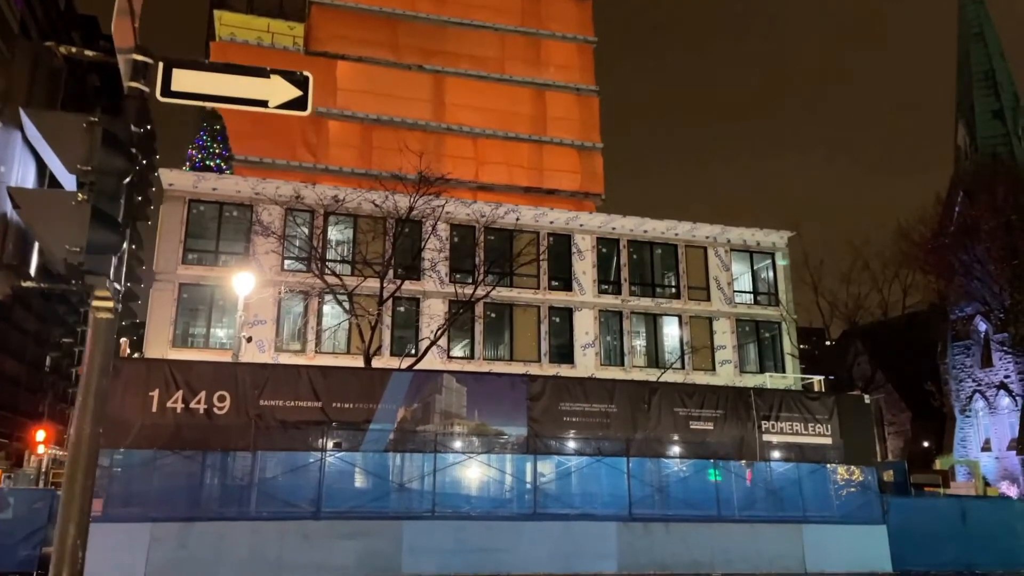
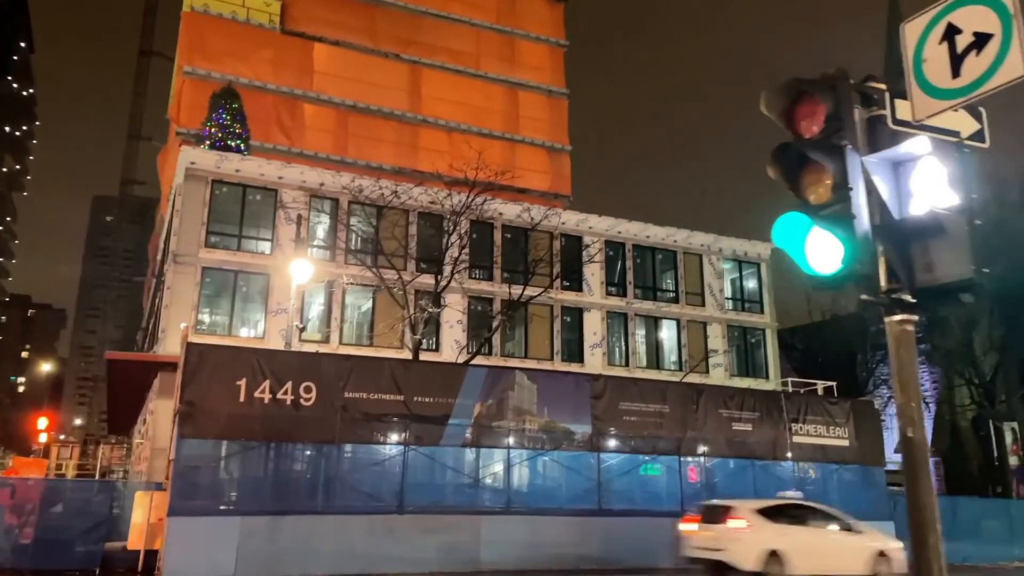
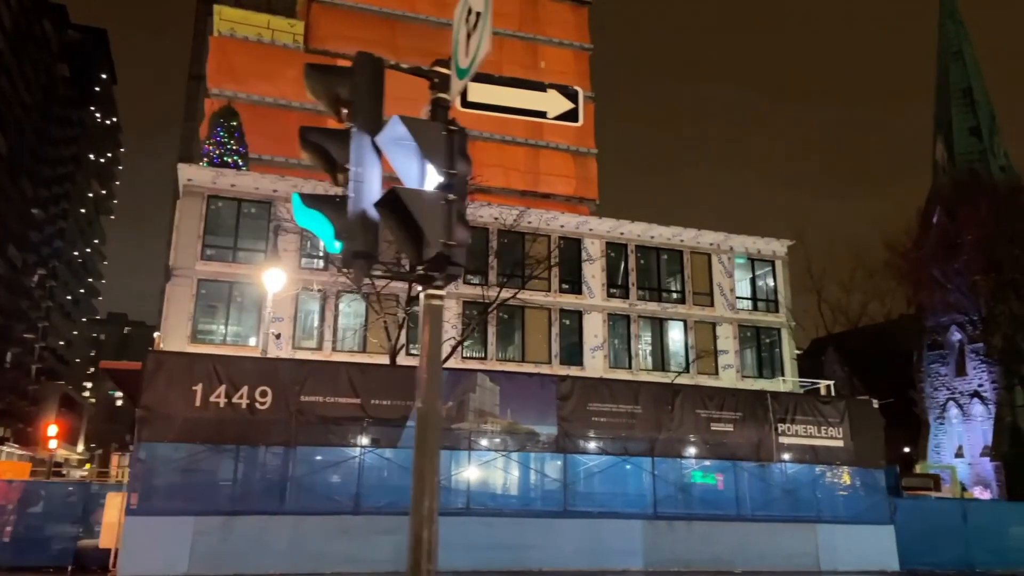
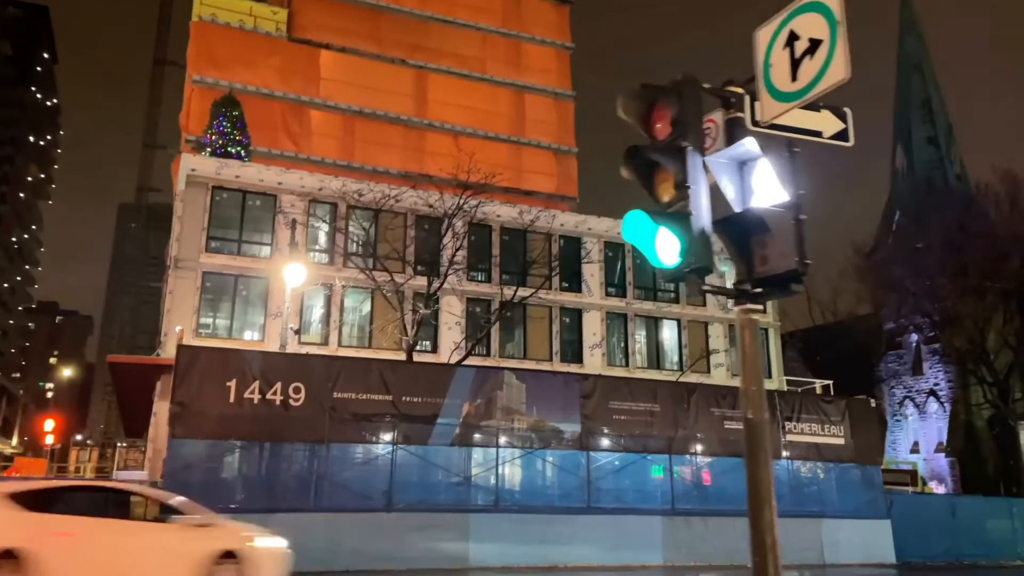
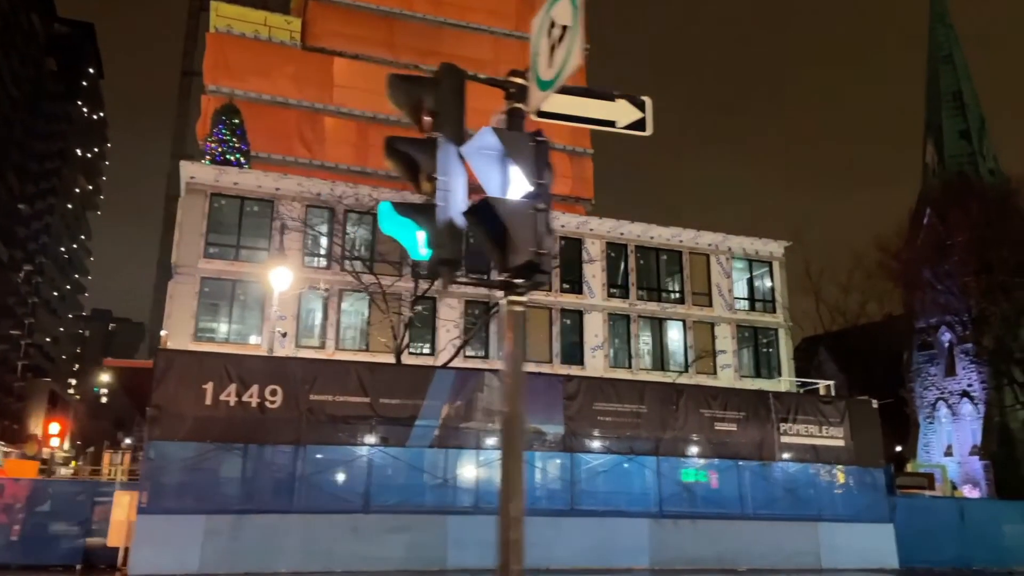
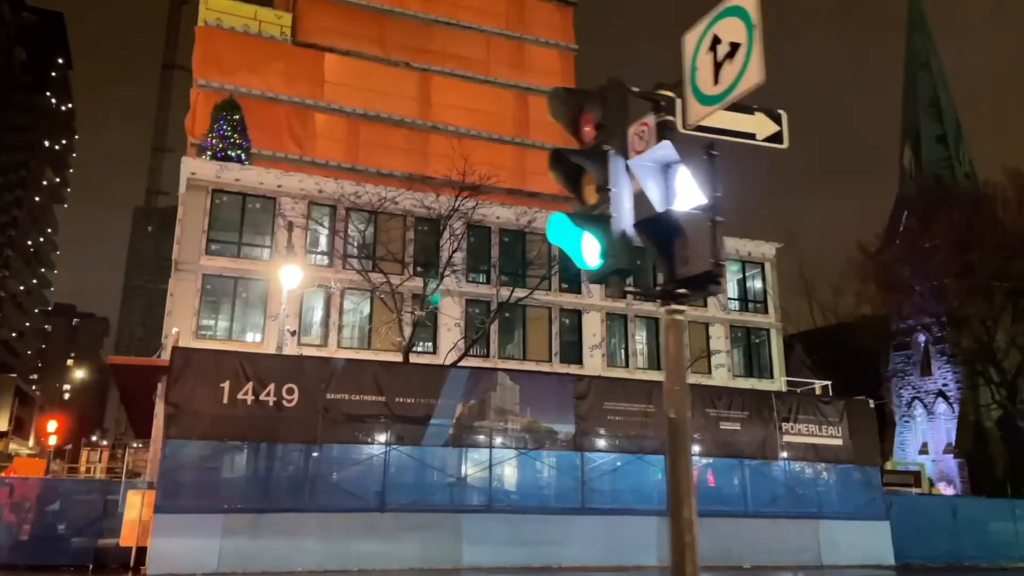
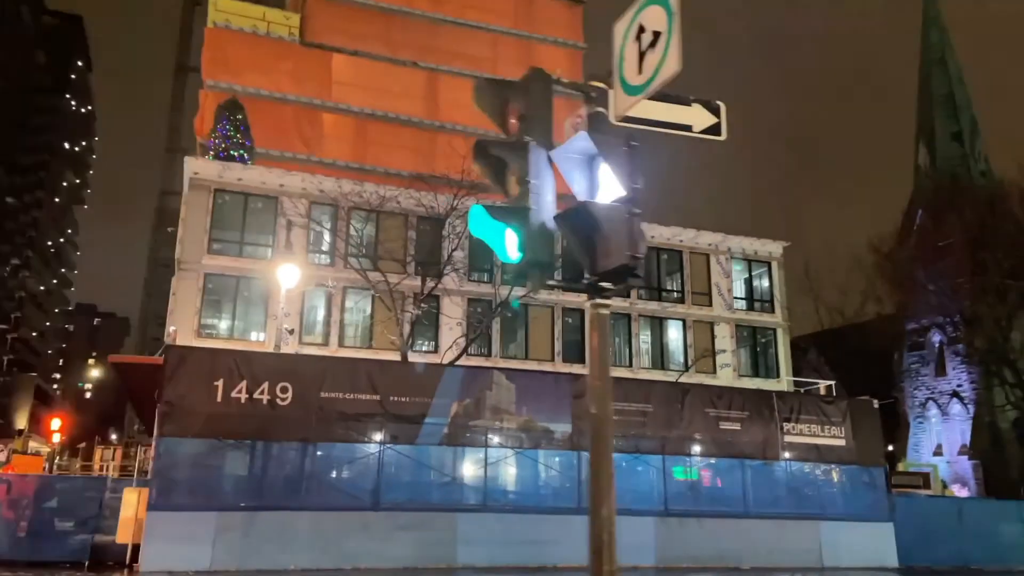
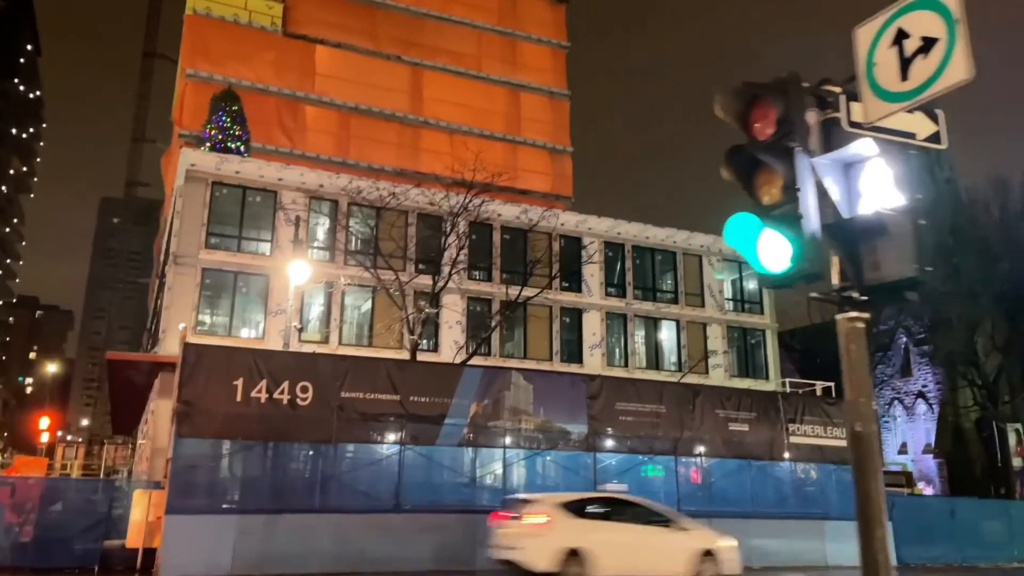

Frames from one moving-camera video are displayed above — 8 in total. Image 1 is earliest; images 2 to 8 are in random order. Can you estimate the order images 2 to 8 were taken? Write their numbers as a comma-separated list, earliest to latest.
3, 5, 7, 6, 4, 8, 2
